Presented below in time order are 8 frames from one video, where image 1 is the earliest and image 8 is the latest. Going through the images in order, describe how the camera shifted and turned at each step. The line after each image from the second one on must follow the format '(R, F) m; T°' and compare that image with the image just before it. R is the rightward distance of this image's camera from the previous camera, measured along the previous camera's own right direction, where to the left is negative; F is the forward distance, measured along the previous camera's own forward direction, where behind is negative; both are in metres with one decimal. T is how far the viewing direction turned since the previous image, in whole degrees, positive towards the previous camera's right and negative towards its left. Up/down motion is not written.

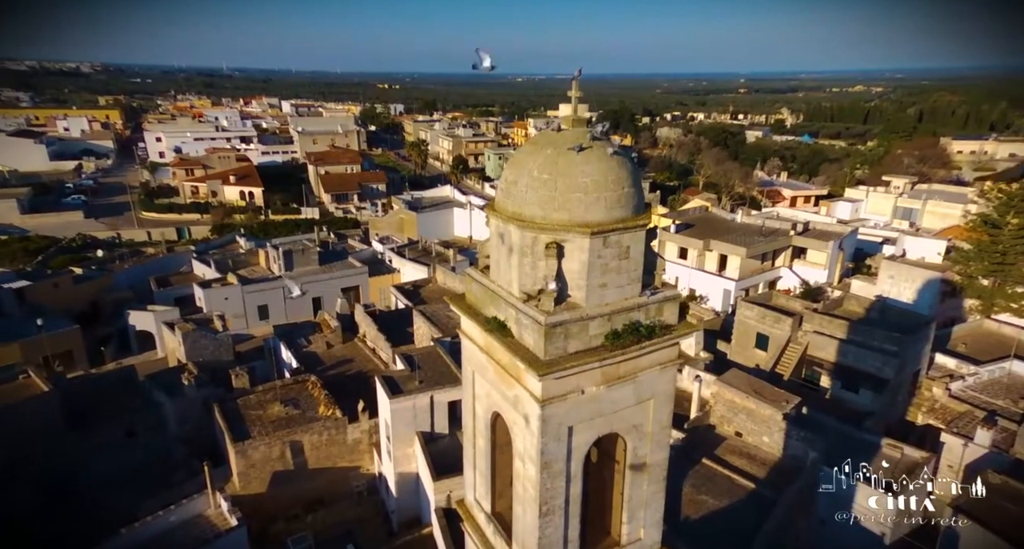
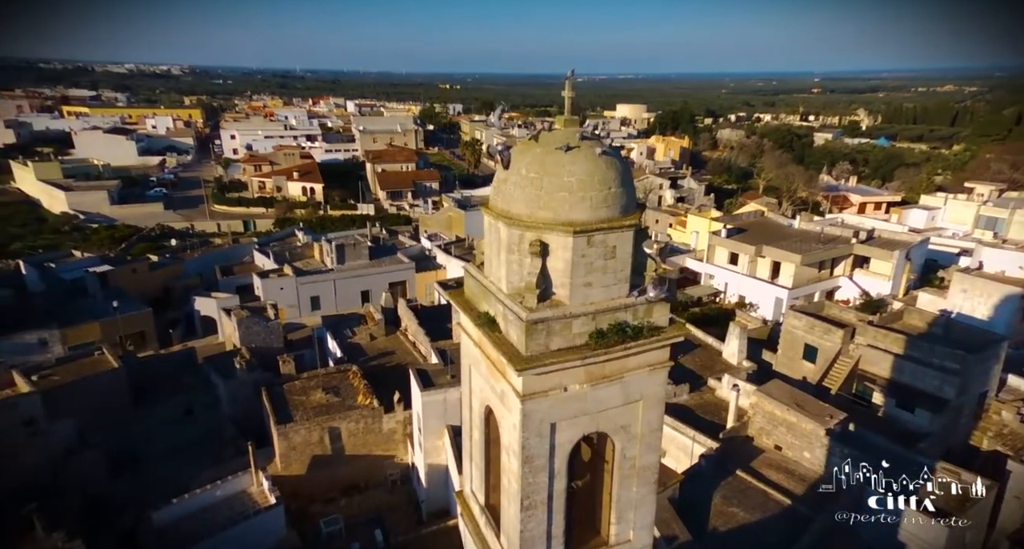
(+0.9, -0.1) m; -6°
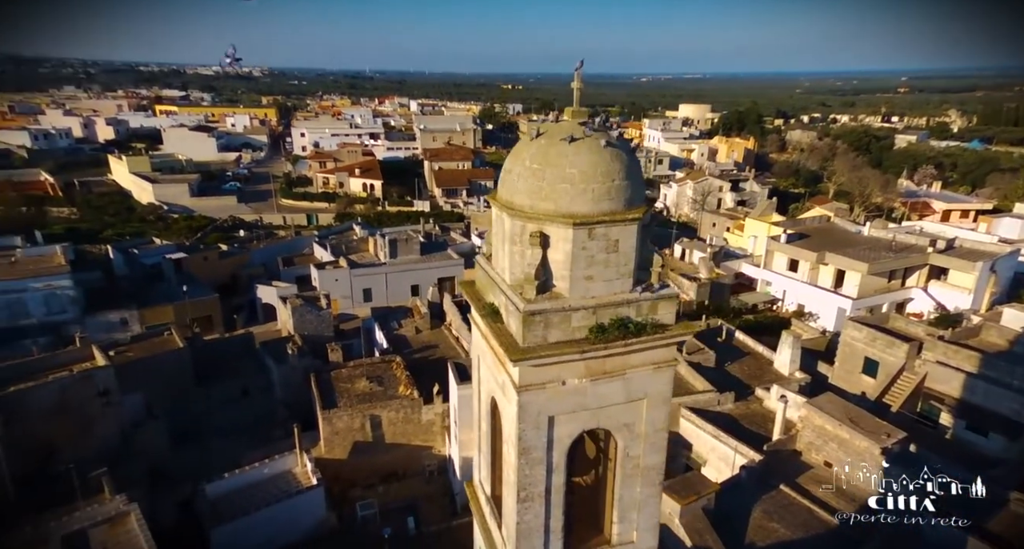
(+0.7, 0.0) m; -6°
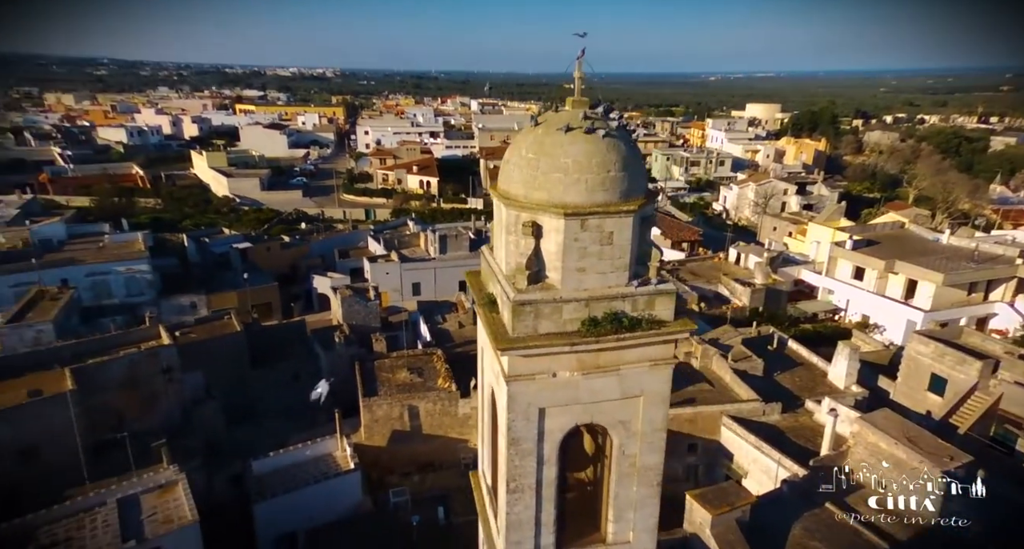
(+0.8, 0.0) m; -6°
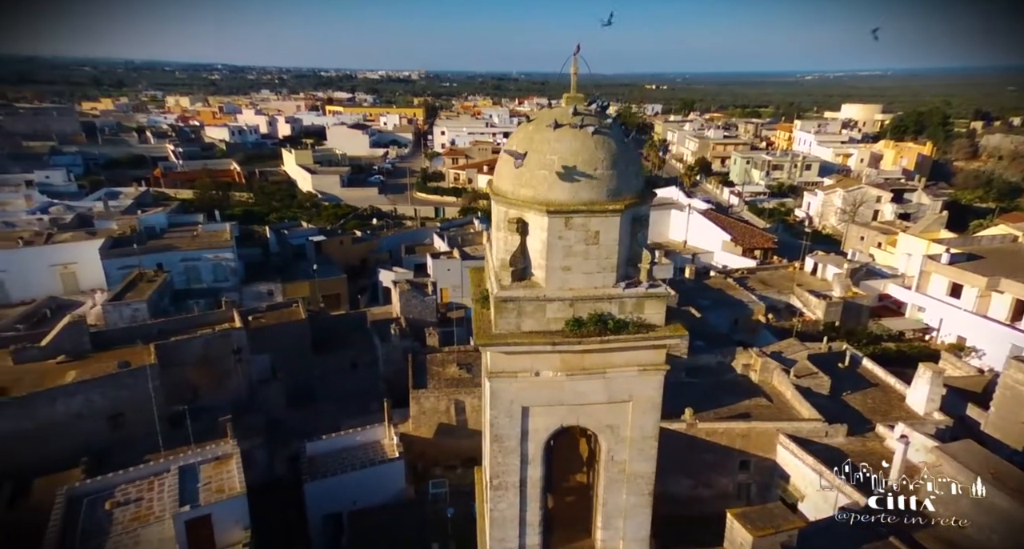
(+1.1, +0.1) m; -8°
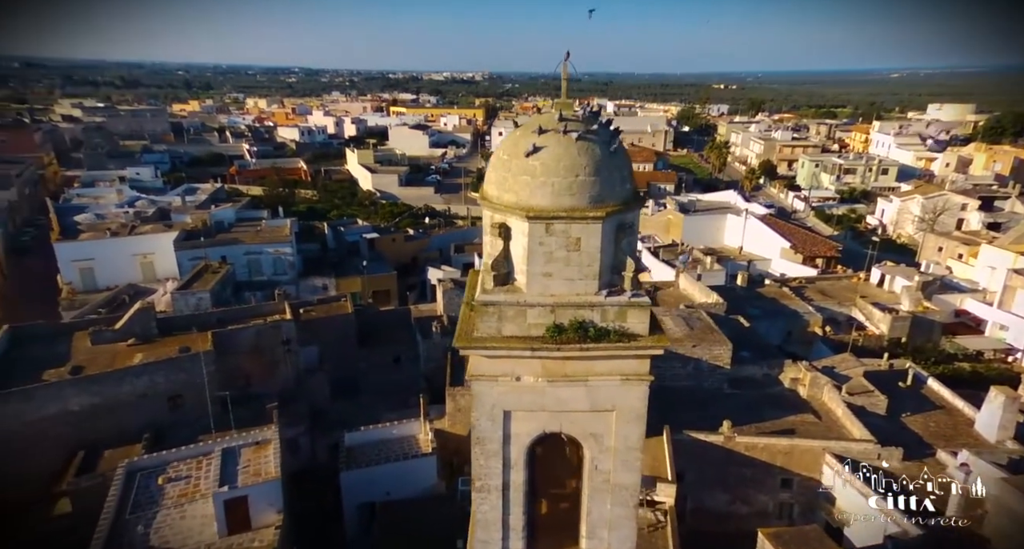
(+0.9, 0.0) m; -7°
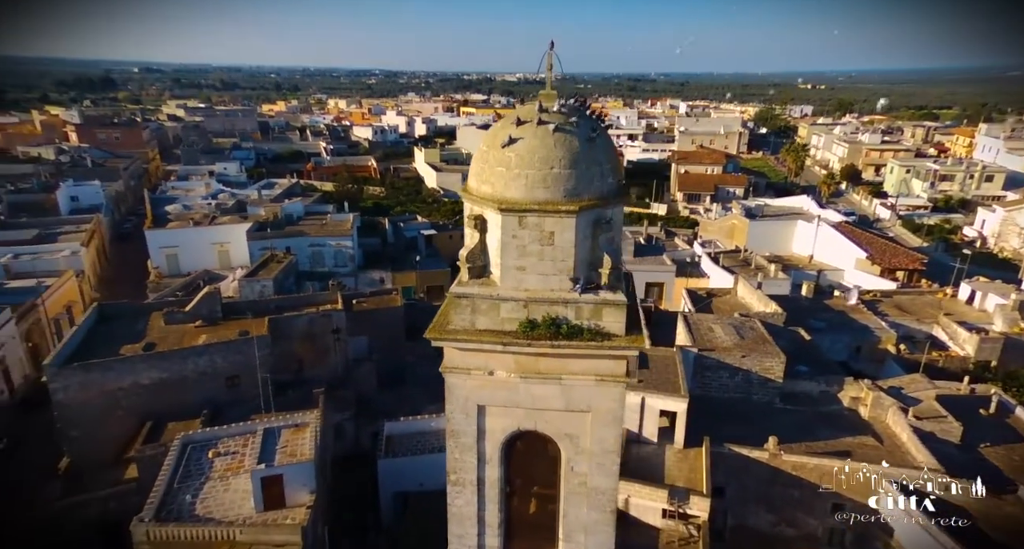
(+1.1, +0.2) m; -8°
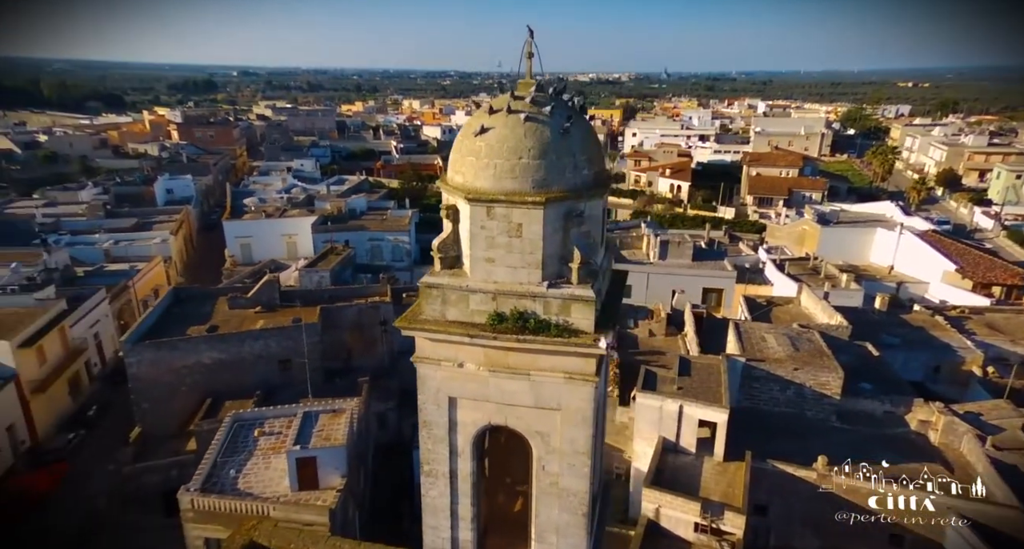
(+1.1, +0.2) m; -7°
